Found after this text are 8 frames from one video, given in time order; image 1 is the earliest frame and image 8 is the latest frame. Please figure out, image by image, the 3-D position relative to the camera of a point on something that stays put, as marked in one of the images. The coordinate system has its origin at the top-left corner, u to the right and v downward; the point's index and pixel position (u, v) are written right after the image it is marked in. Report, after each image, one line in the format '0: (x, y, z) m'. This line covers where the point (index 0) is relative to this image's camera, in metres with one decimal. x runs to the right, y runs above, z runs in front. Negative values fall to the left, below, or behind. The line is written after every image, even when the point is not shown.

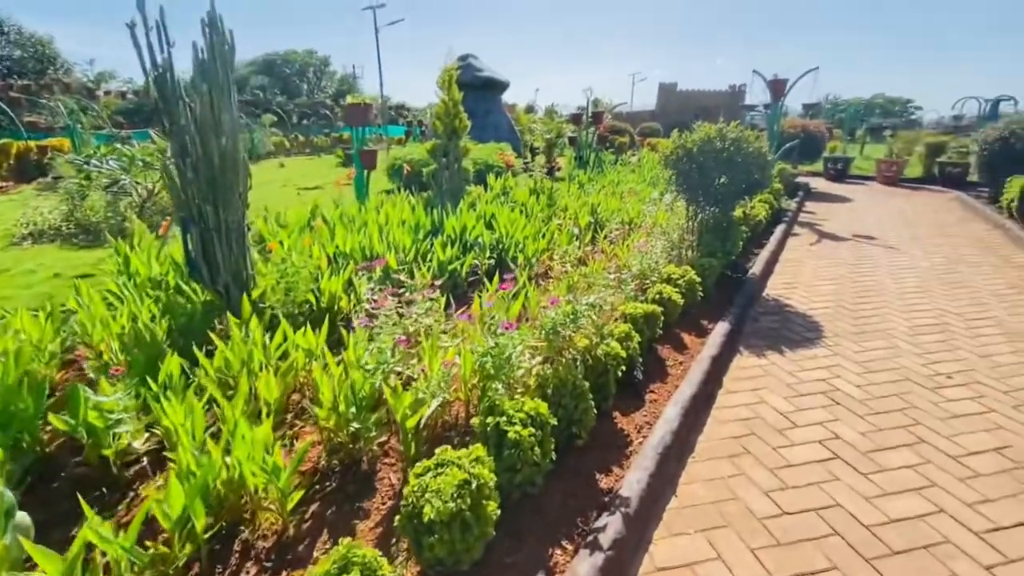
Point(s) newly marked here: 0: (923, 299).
0: (+3.9, -0.1, +4.6) m
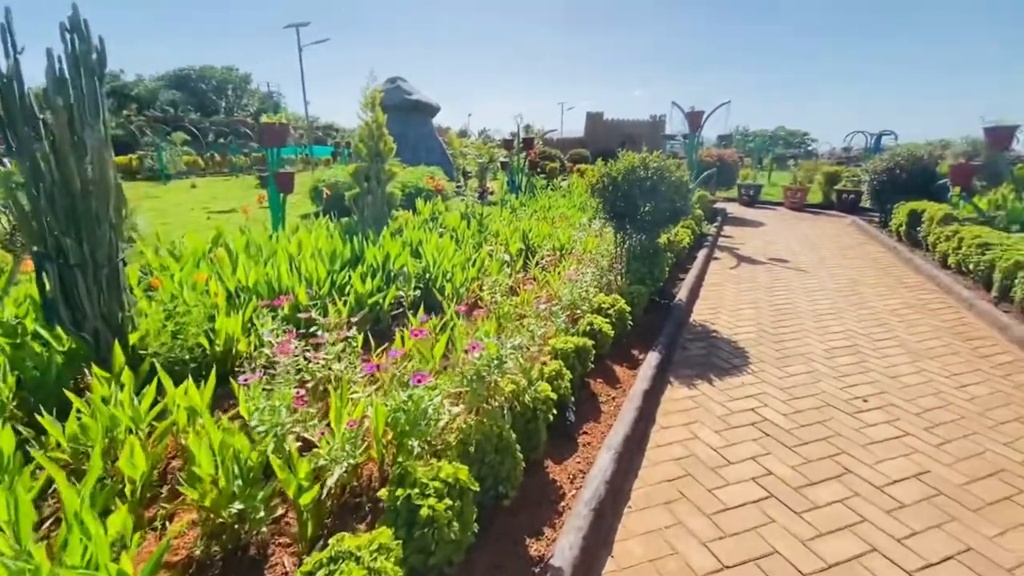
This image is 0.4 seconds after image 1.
0: (+3.3, -0.3, +4.9) m
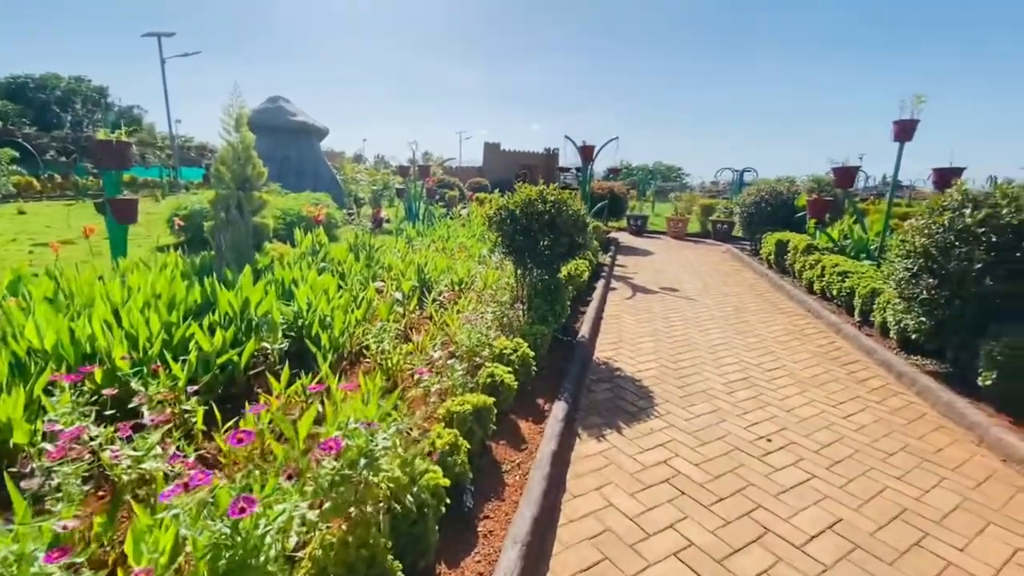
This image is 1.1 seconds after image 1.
0: (+2.2, -0.6, +5.0) m
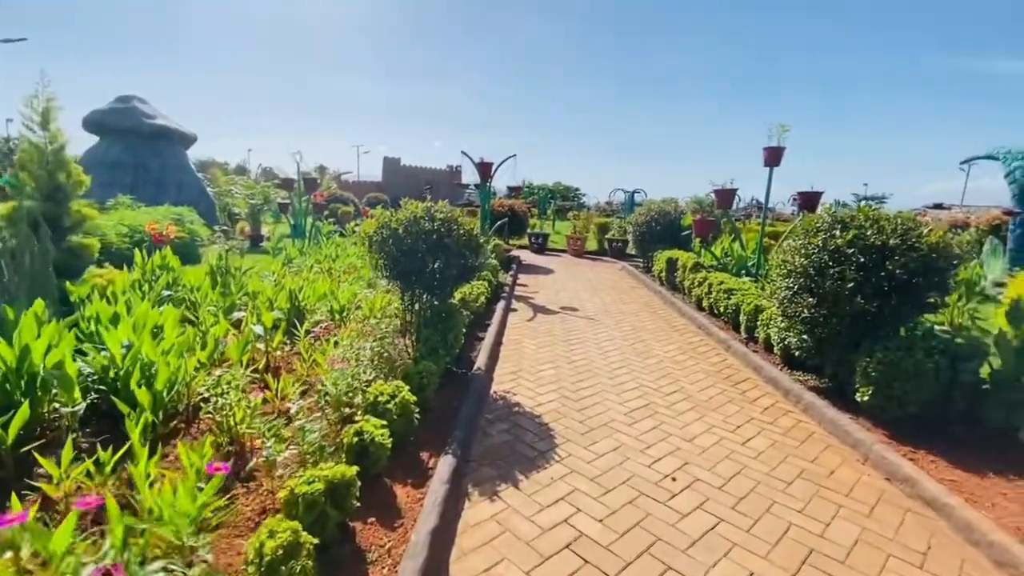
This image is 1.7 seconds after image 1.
0: (+1.2, -0.9, +4.8) m
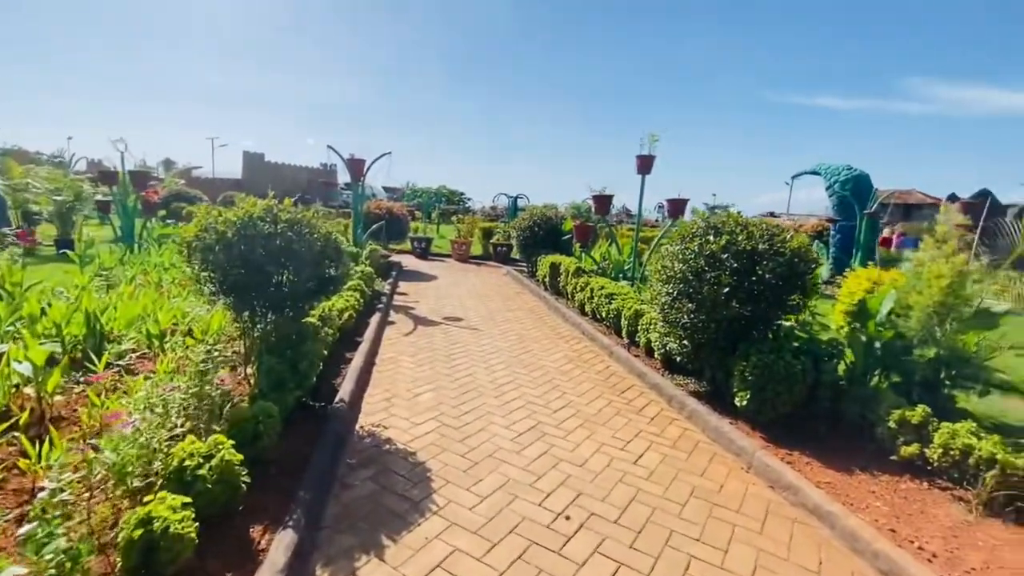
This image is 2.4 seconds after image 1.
0: (0.0, -0.9, +4.4) m
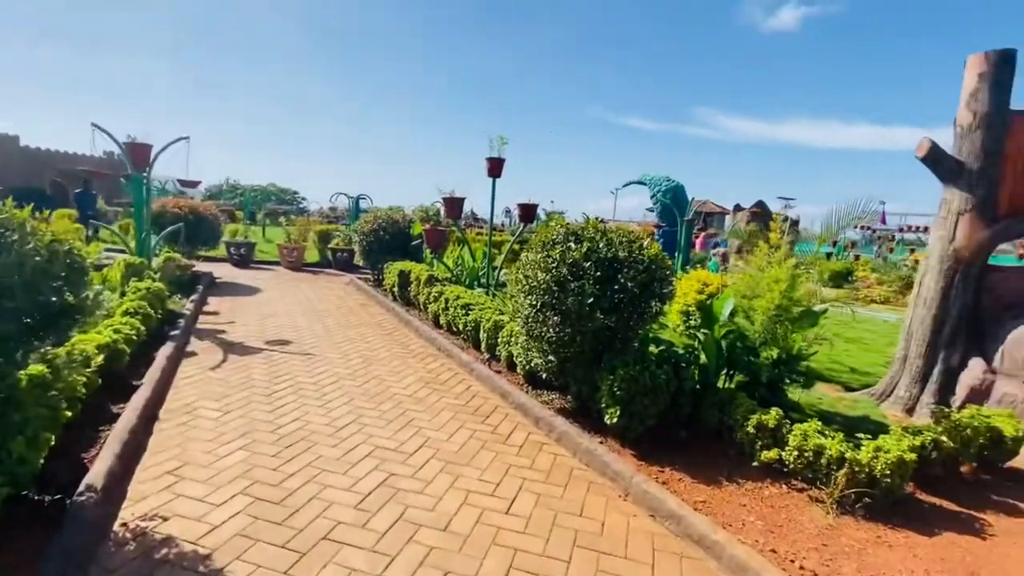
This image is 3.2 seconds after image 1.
0: (-1.2, -1.1, +3.7) m
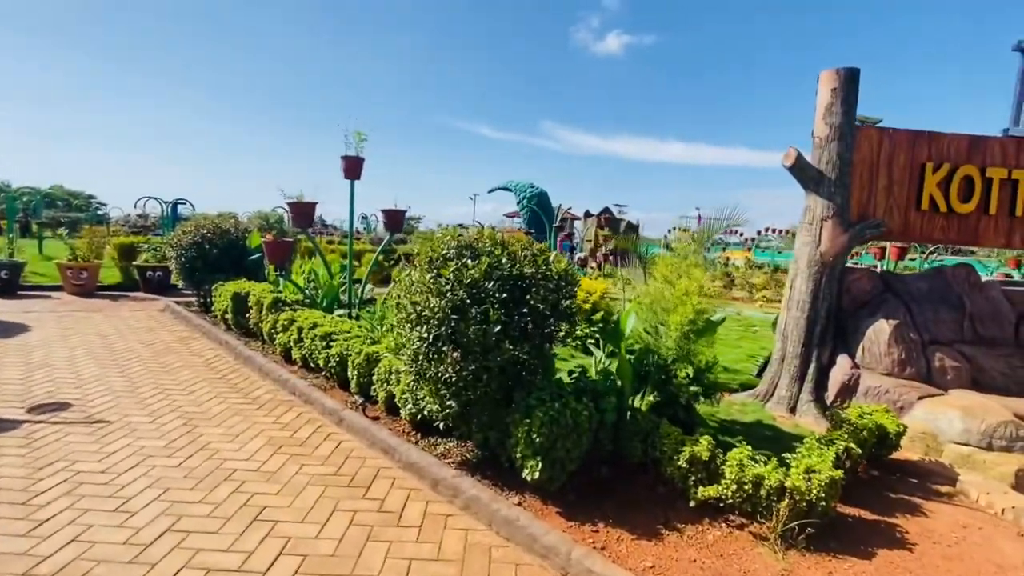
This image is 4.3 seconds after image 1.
0: (-1.7, -1.3, +2.5) m
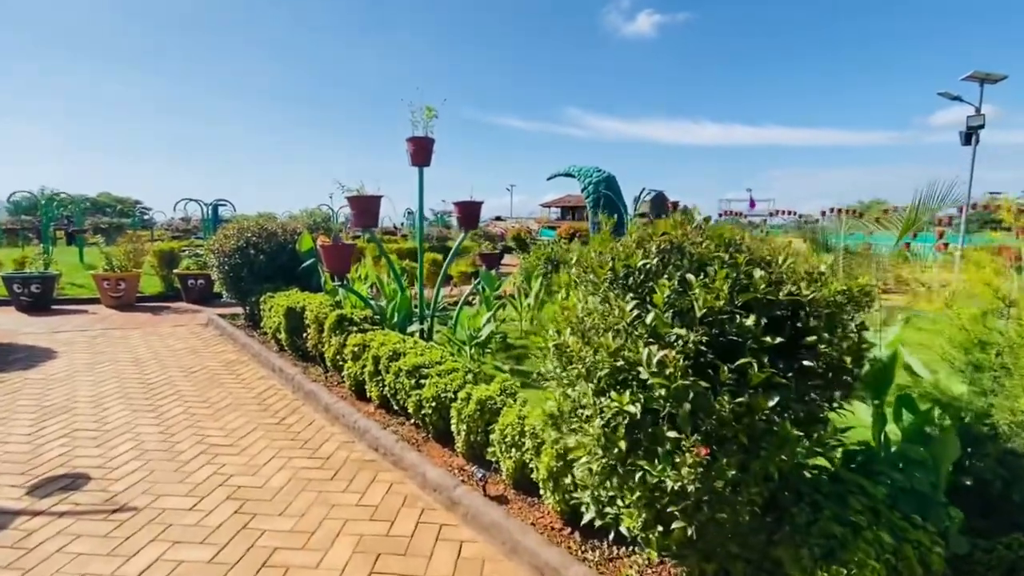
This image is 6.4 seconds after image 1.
0: (-0.8, -1.5, +1.4) m
